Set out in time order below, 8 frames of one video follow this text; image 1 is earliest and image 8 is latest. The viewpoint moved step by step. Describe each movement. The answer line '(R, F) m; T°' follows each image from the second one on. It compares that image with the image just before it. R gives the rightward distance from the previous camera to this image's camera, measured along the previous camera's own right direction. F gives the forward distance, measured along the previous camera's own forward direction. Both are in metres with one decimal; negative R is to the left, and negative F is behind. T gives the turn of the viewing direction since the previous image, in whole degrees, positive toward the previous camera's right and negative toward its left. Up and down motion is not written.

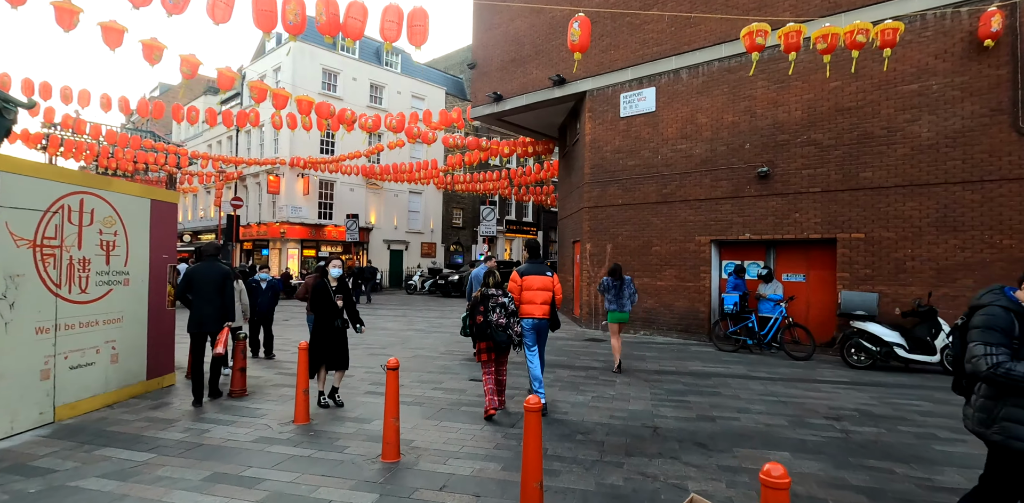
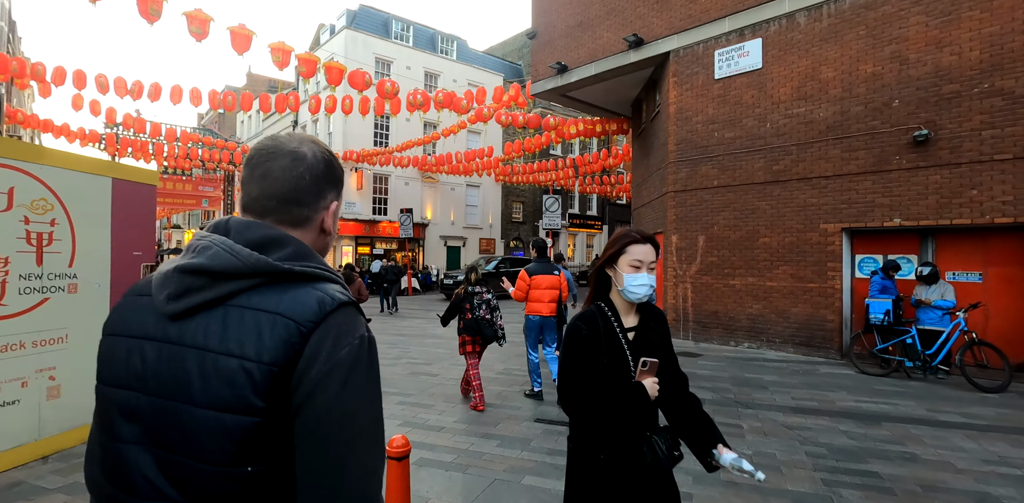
(-0.2, +2.0) m; -7°
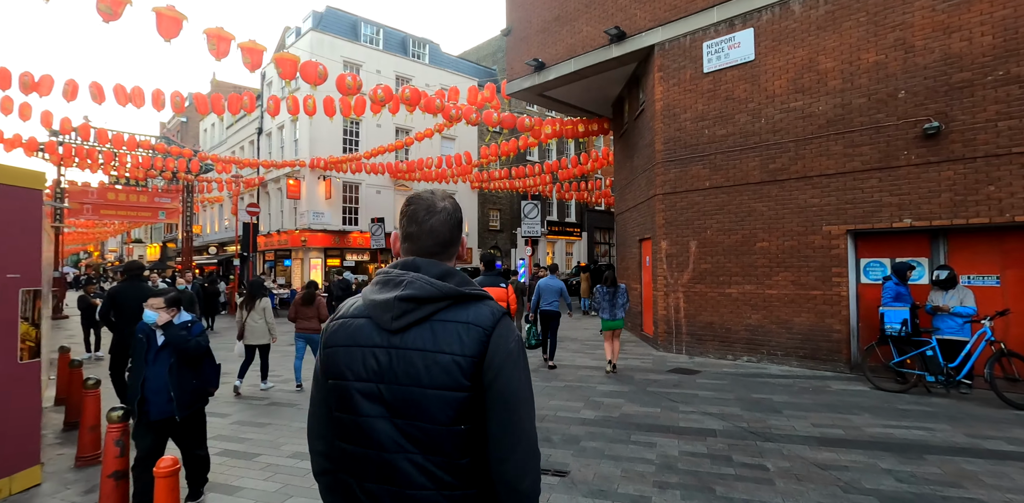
(0.0, +0.9) m; +2°
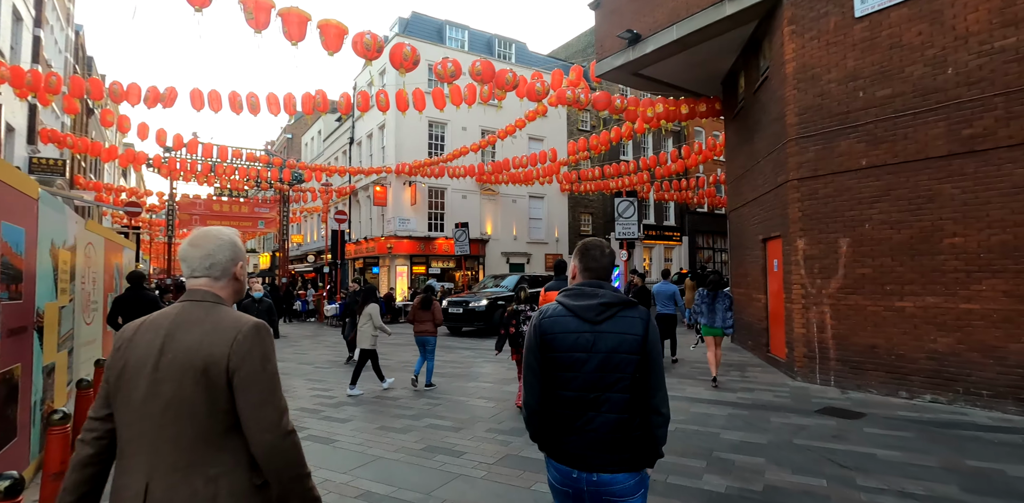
(0.0, +1.6) m; -10°
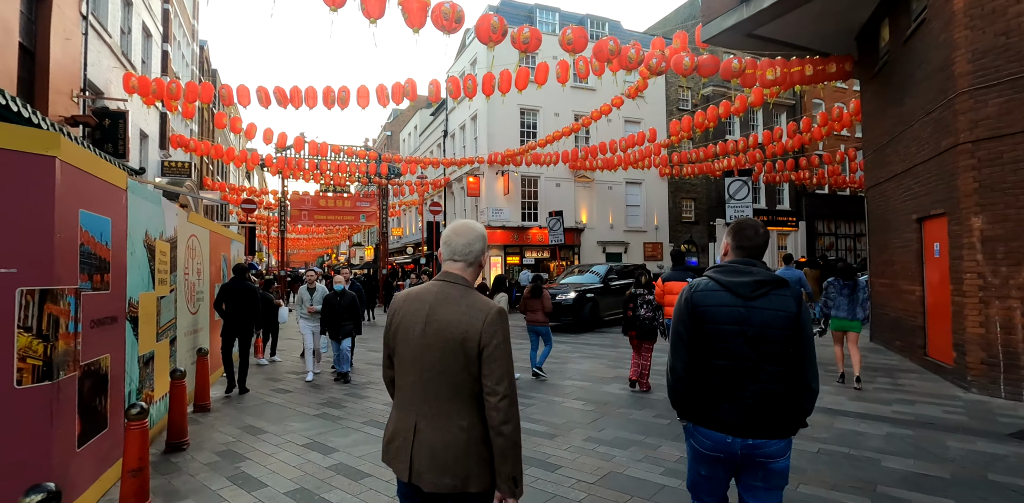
(0.0, +0.7) m; -10°
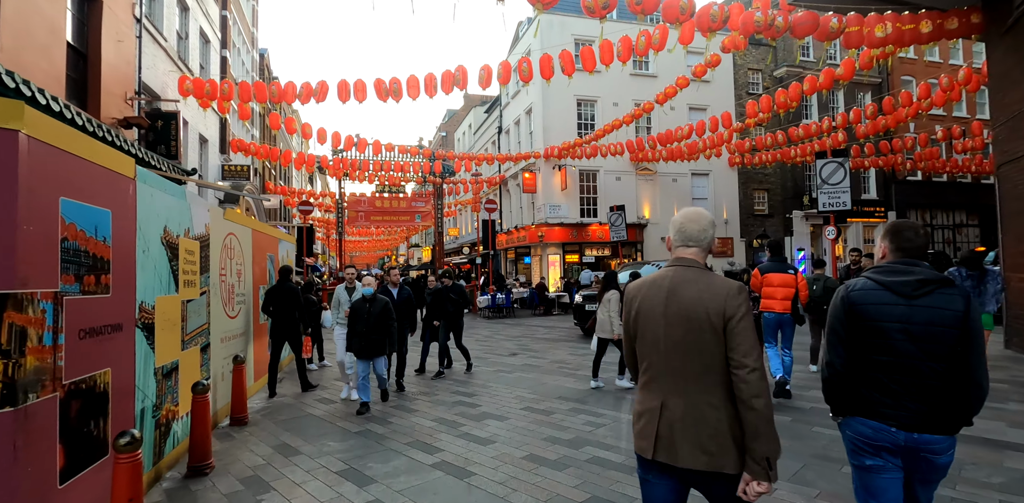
(-0.1, +0.9) m; -6°
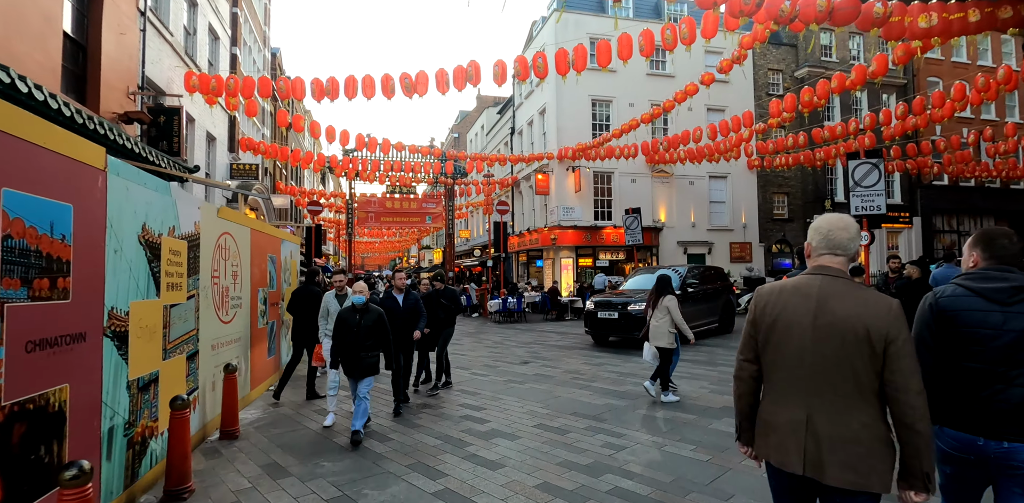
(0.0, +0.5) m; -1°
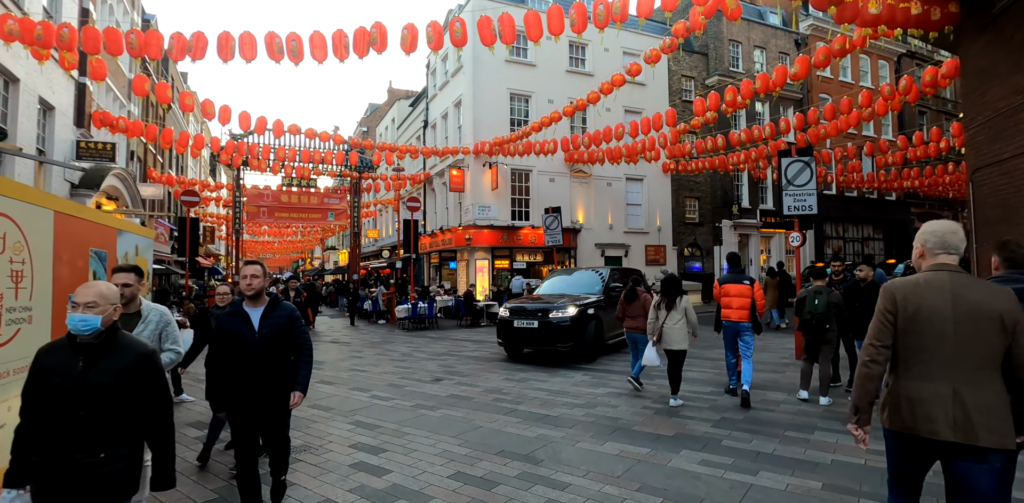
(0.0, +1.3) m; +10°
